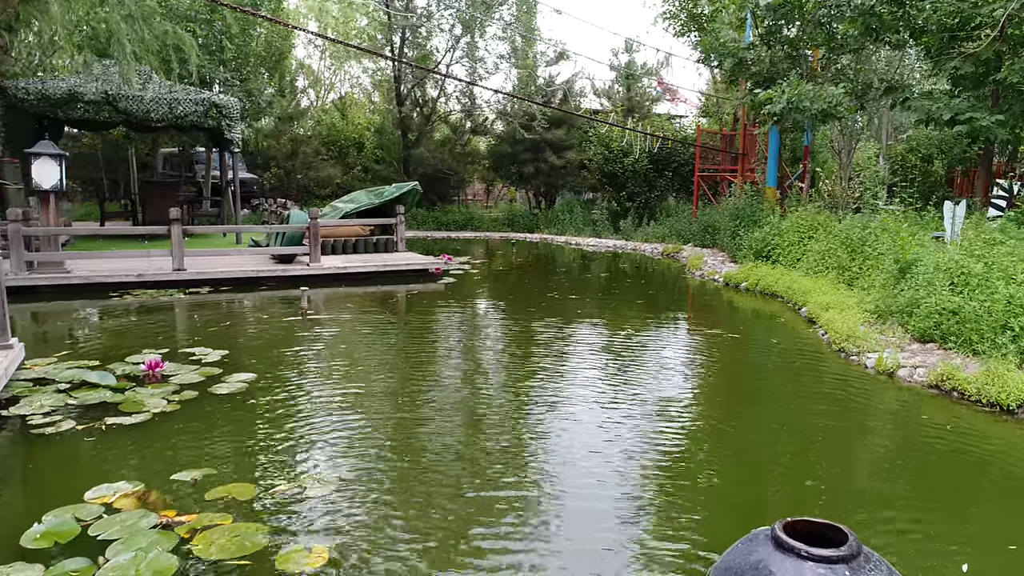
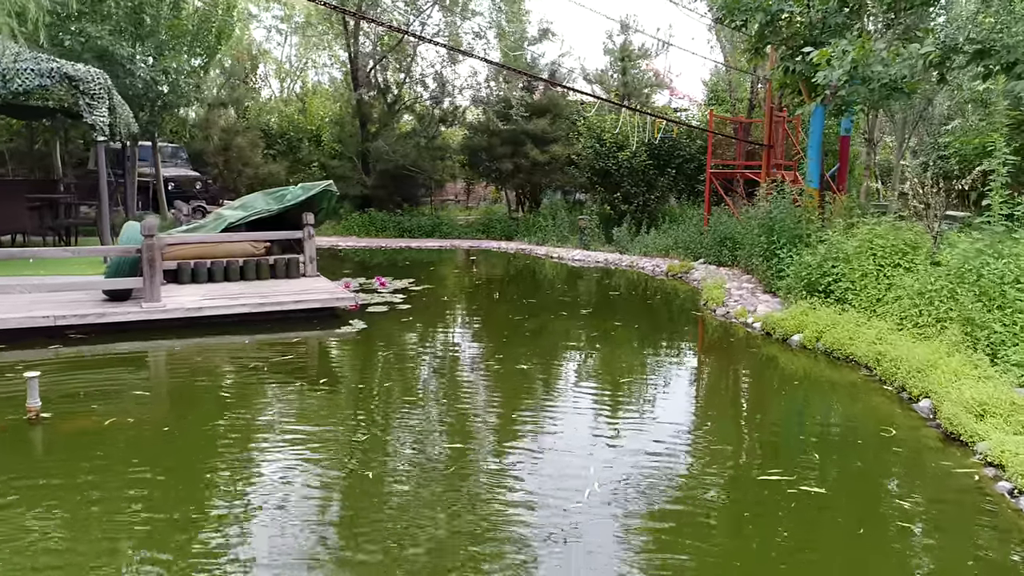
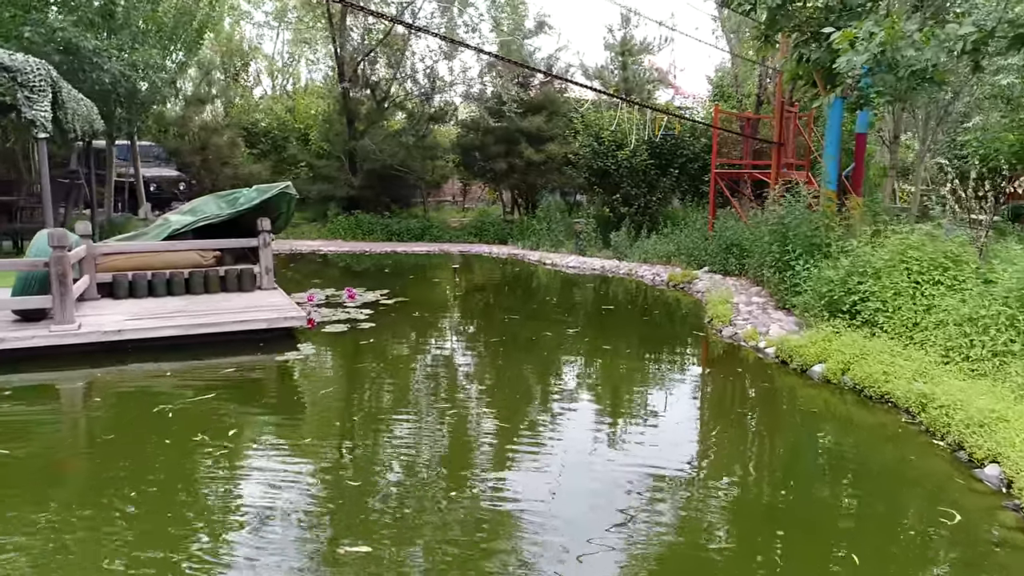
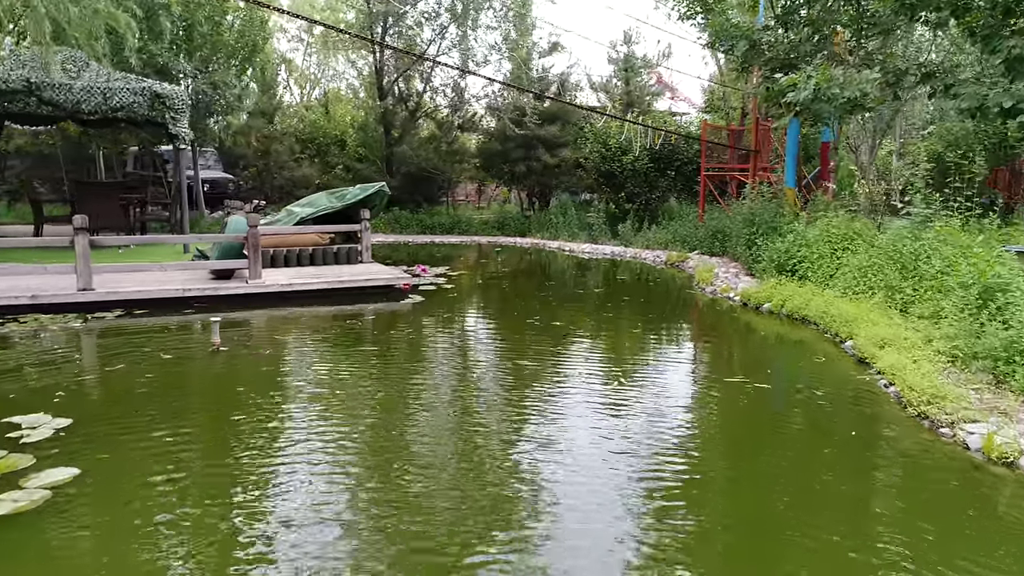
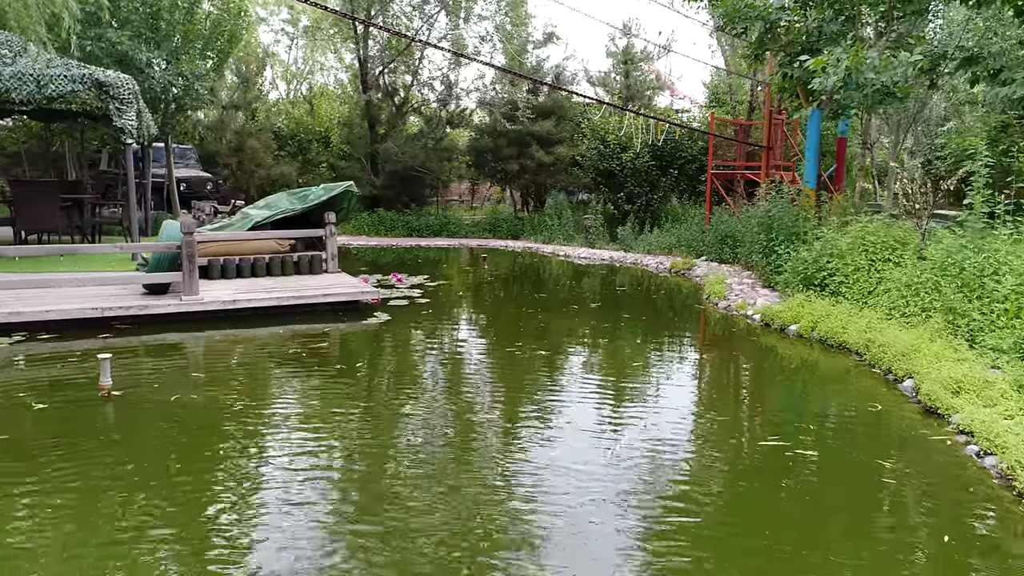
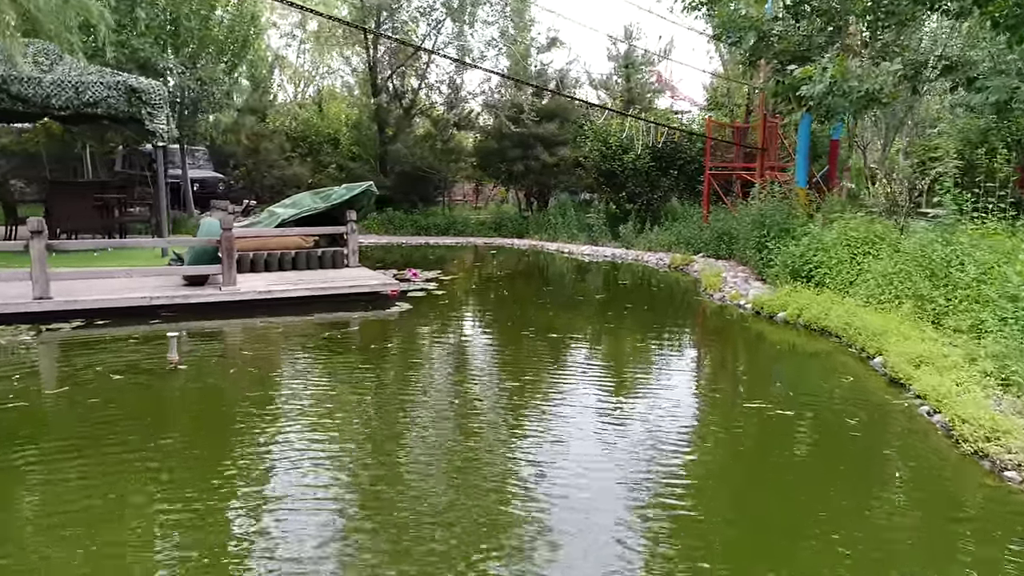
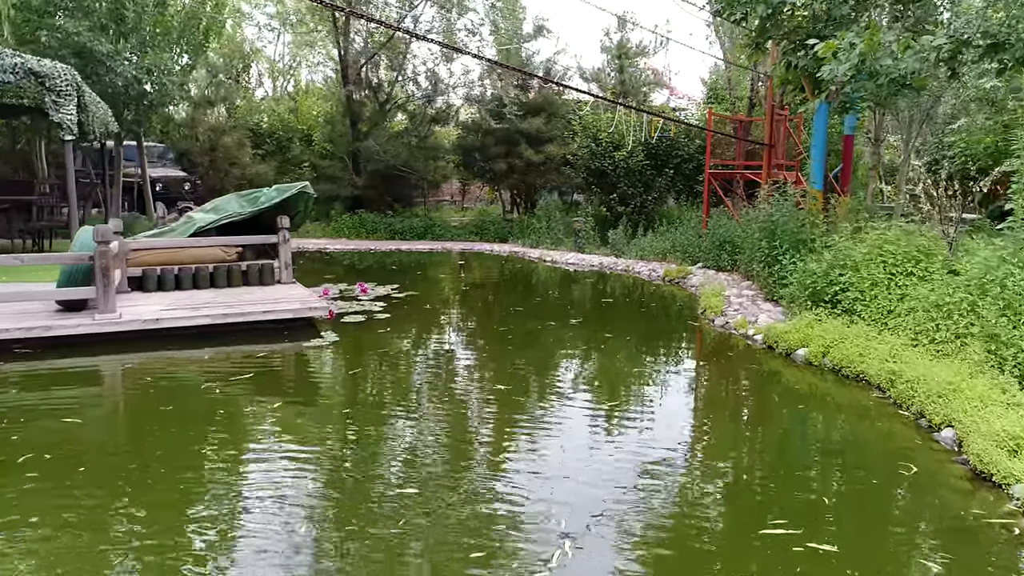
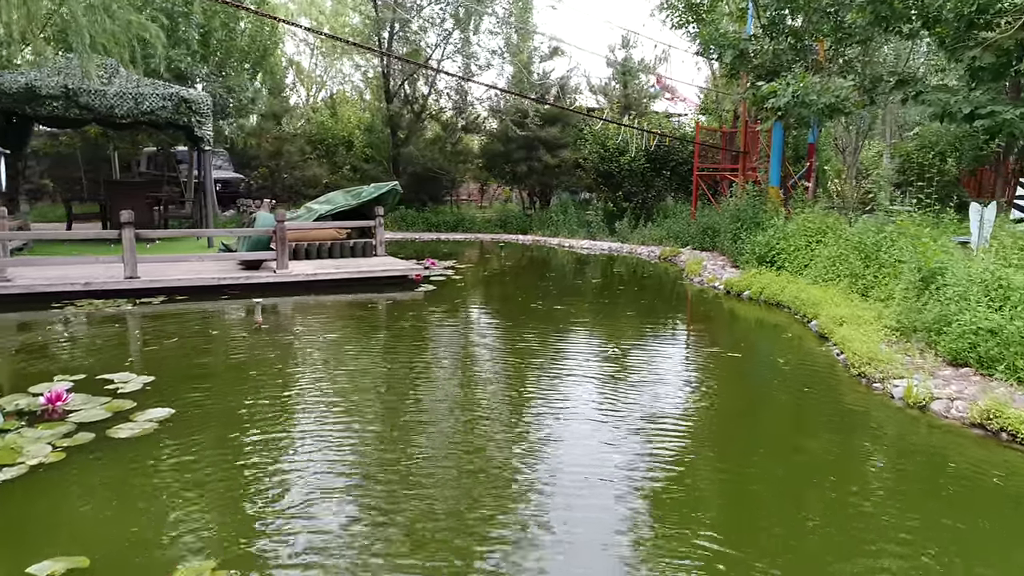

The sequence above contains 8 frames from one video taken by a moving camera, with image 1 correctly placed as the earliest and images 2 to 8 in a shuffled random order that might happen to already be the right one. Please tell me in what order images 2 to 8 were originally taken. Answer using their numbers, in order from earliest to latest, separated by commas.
8, 4, 6, 5, 2, 7, 3
